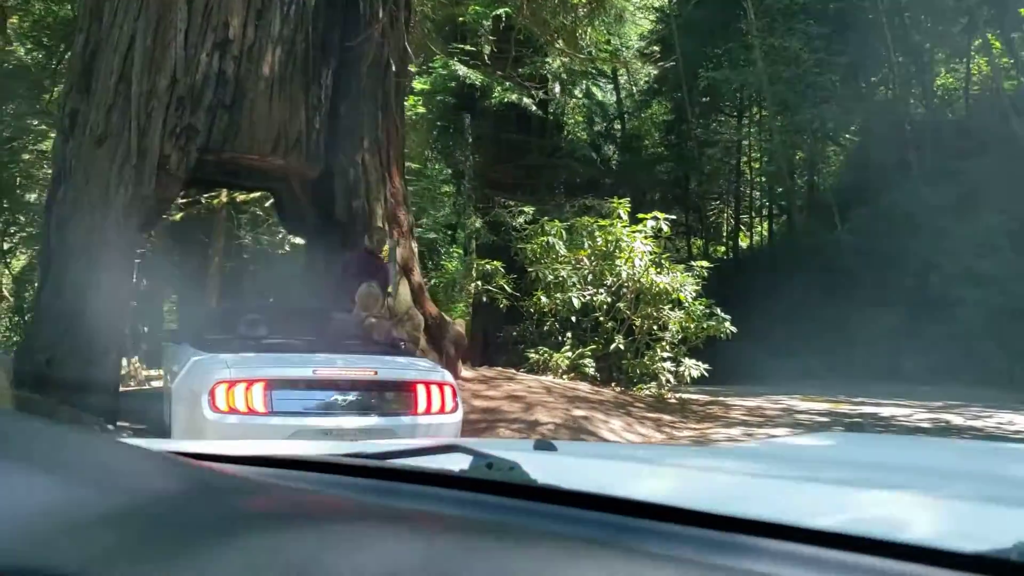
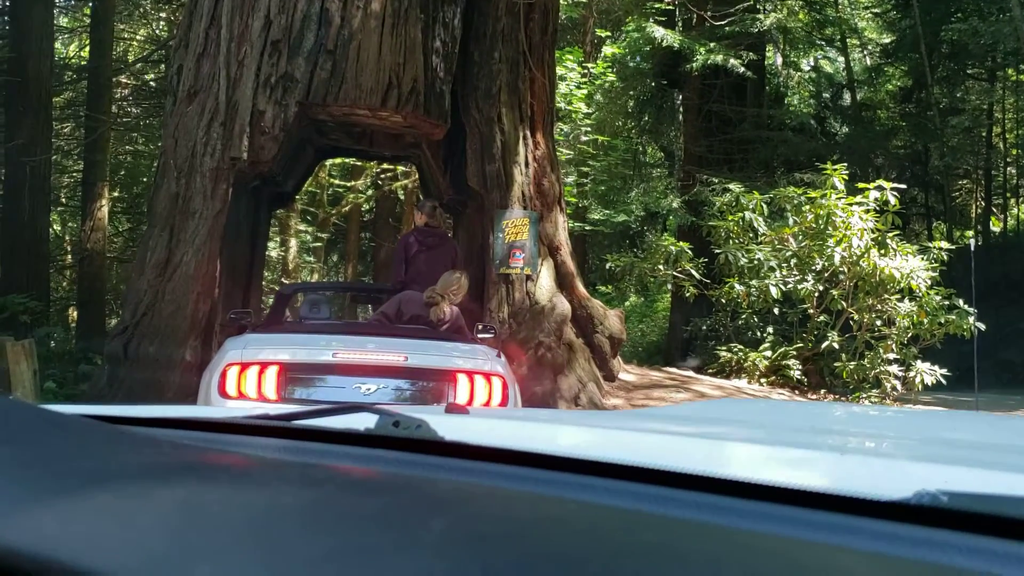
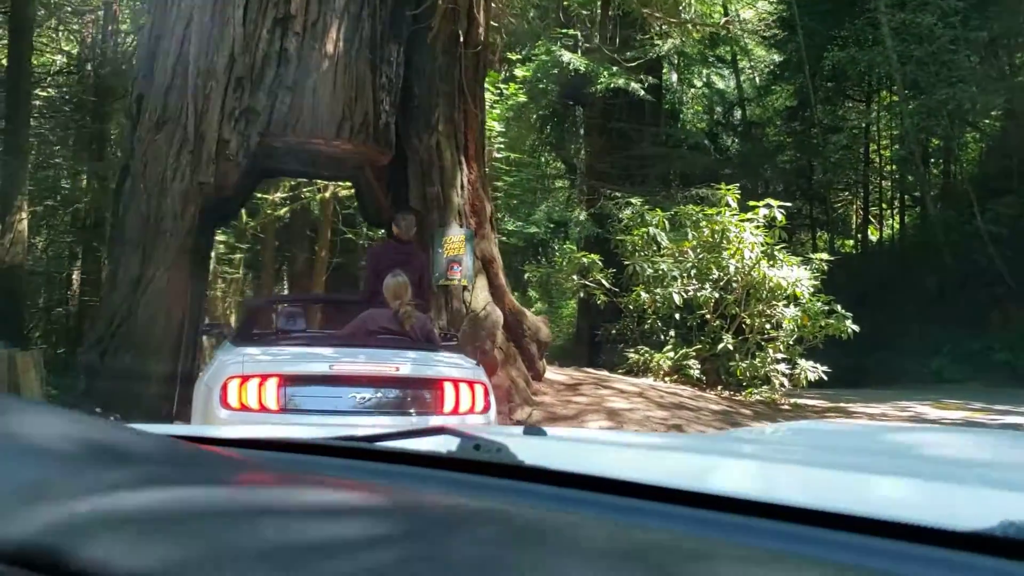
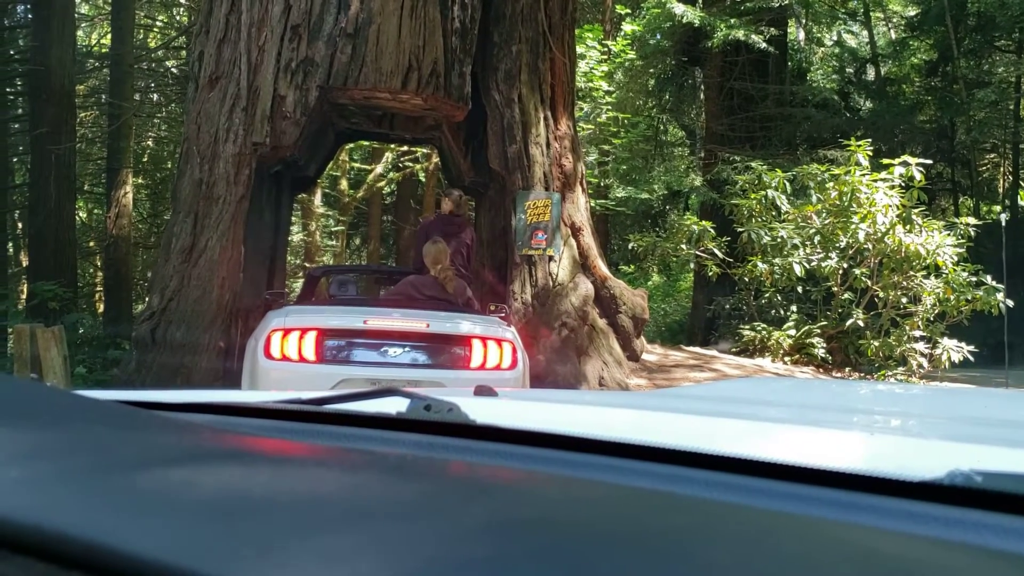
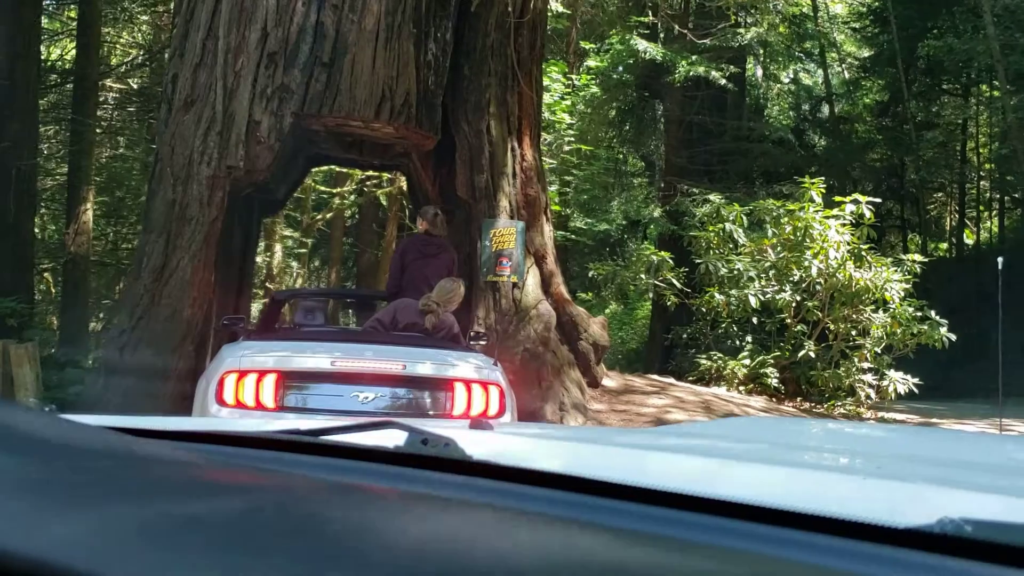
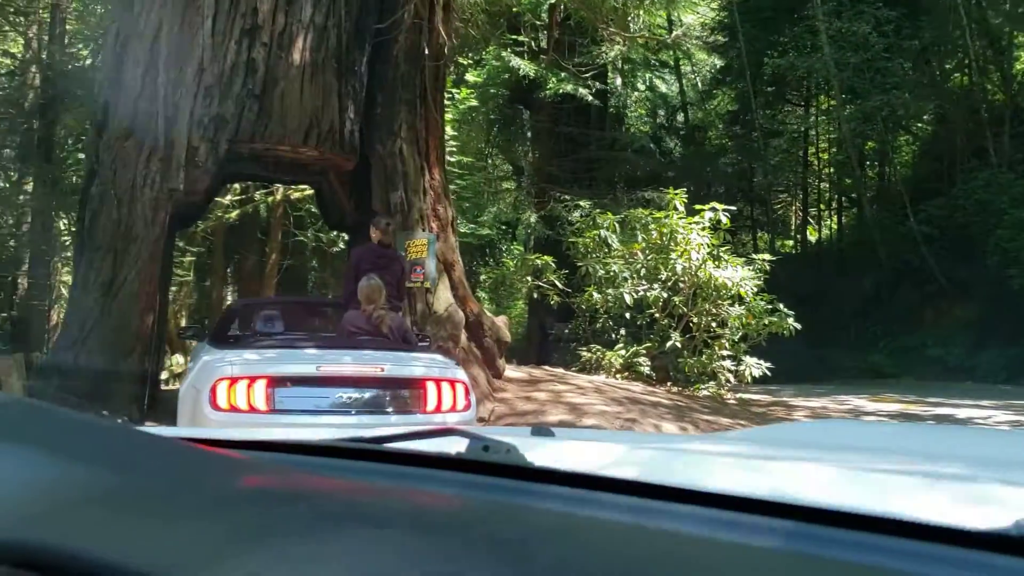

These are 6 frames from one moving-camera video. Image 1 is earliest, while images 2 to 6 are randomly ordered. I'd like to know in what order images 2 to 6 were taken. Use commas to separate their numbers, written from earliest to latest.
6, 3, 5, 2, 4
